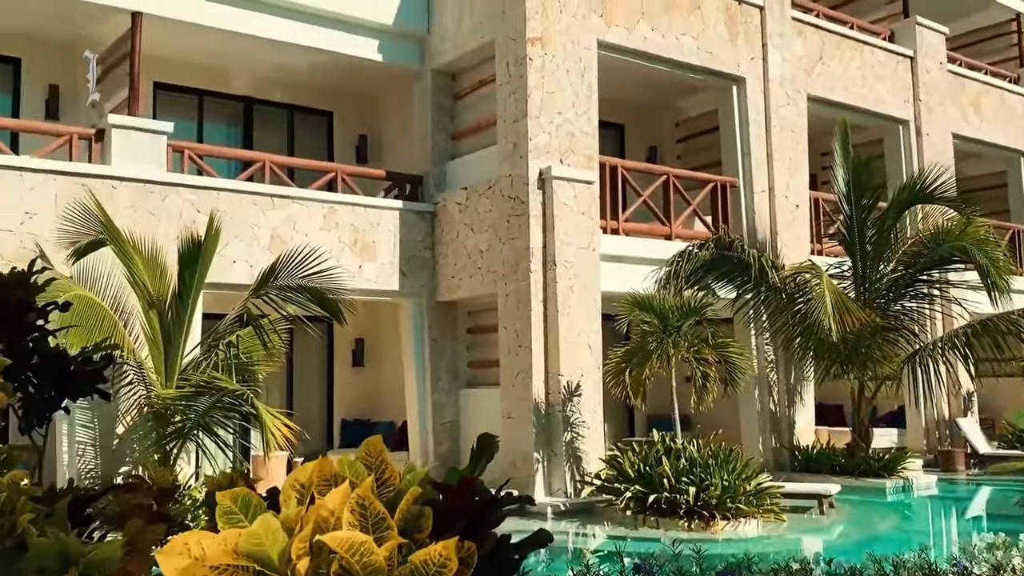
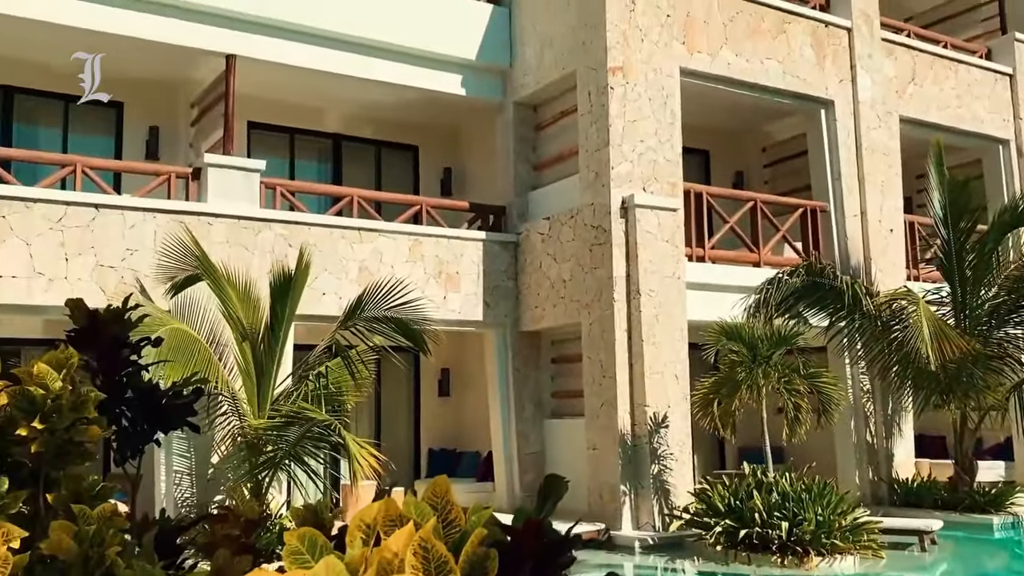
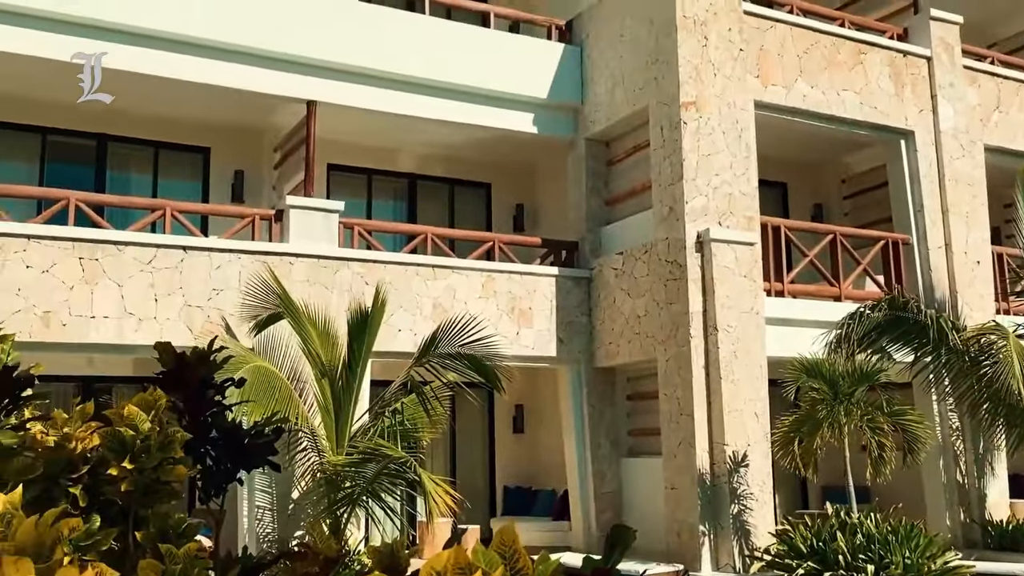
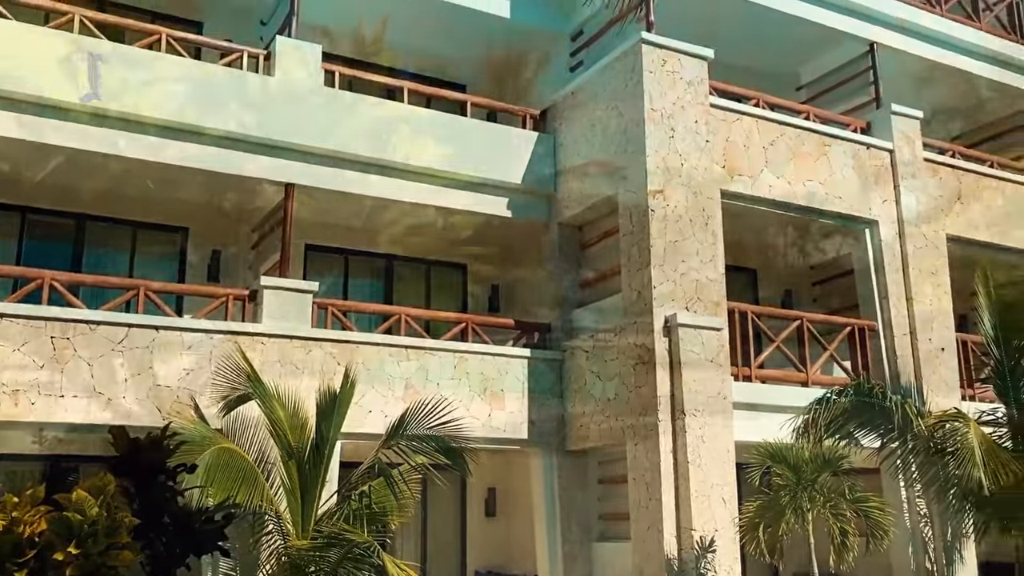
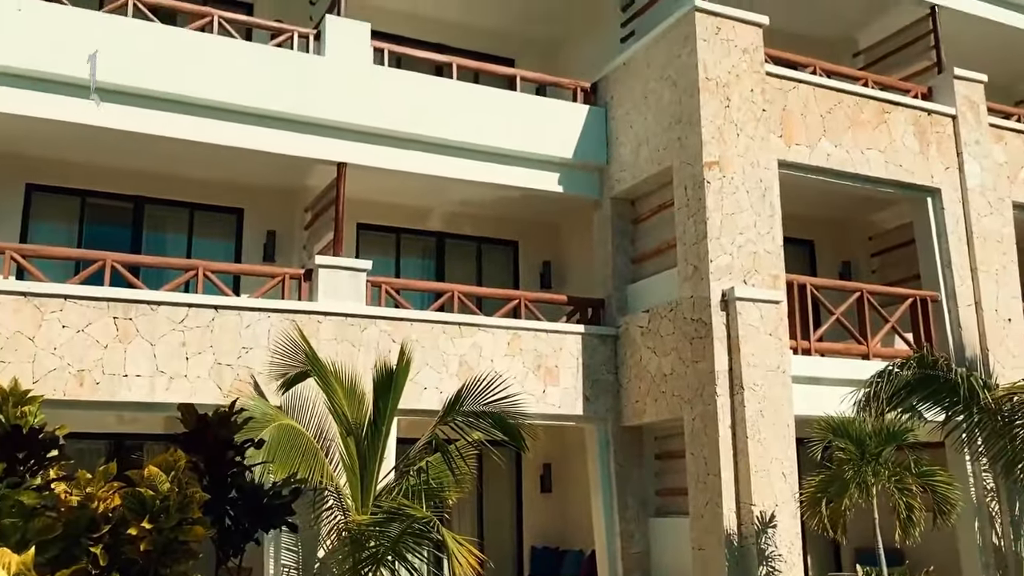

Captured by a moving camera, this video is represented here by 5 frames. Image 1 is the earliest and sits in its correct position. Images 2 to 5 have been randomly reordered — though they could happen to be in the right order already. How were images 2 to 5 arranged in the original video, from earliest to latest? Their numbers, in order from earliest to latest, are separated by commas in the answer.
2, 3, 5, 4
